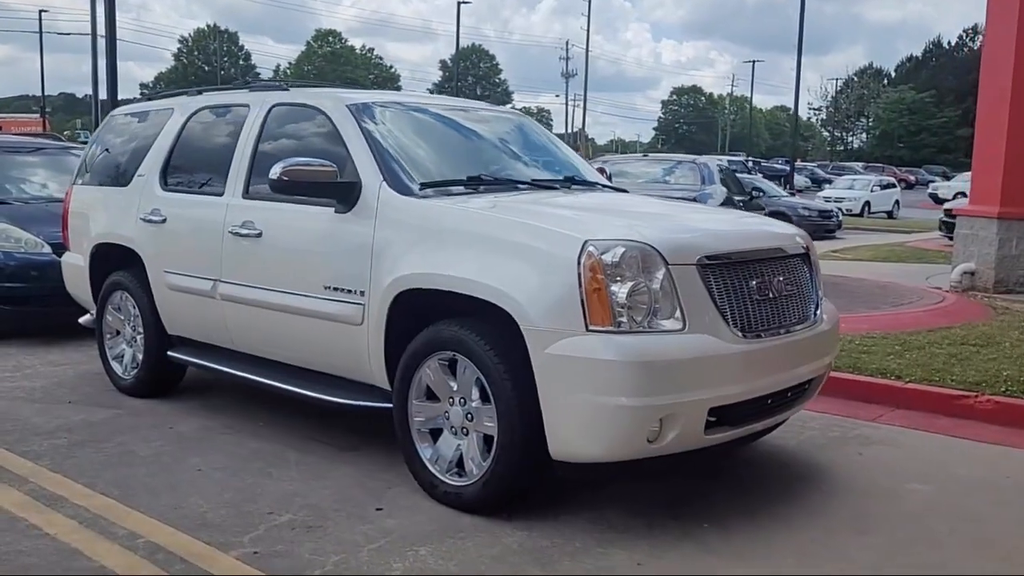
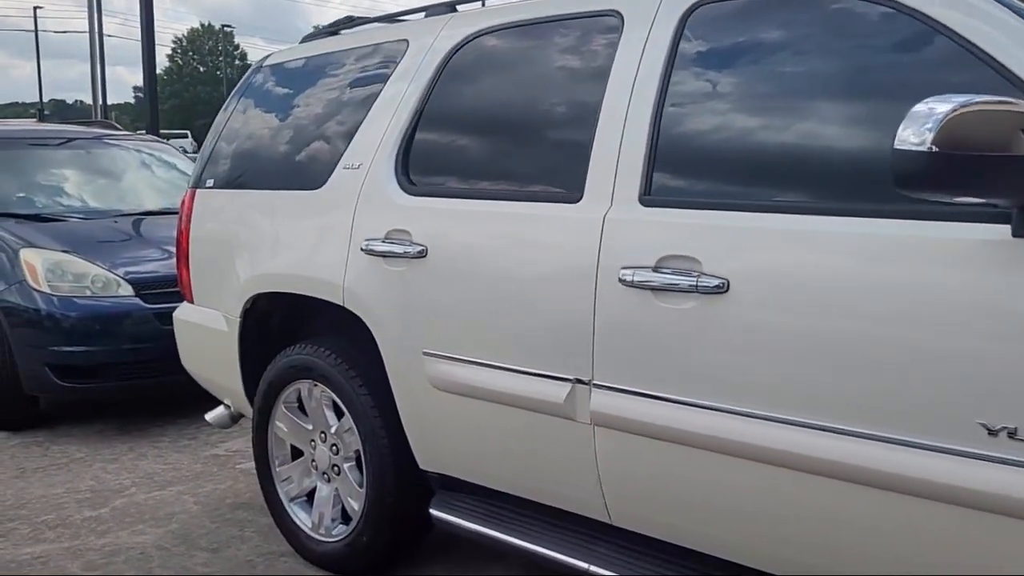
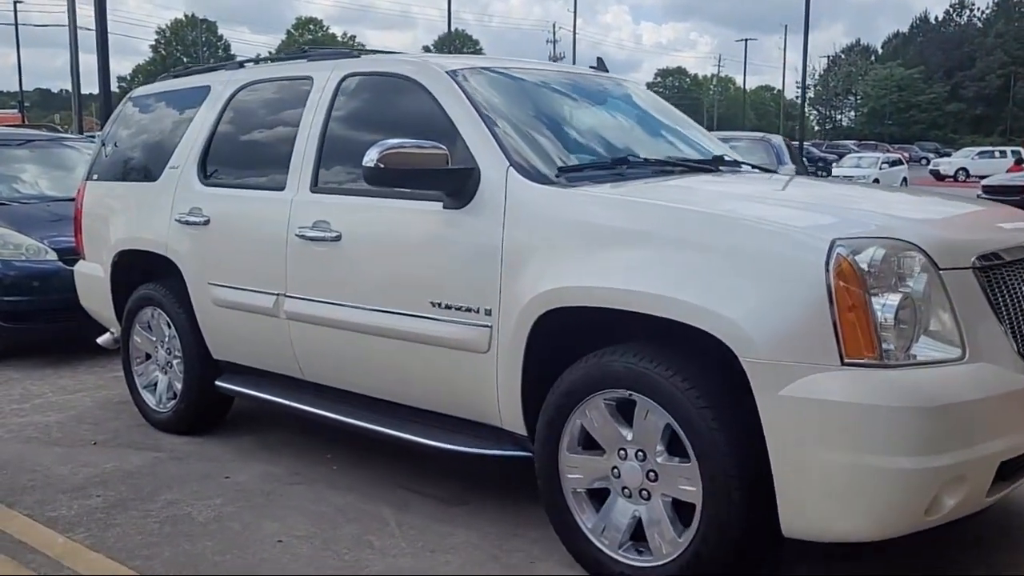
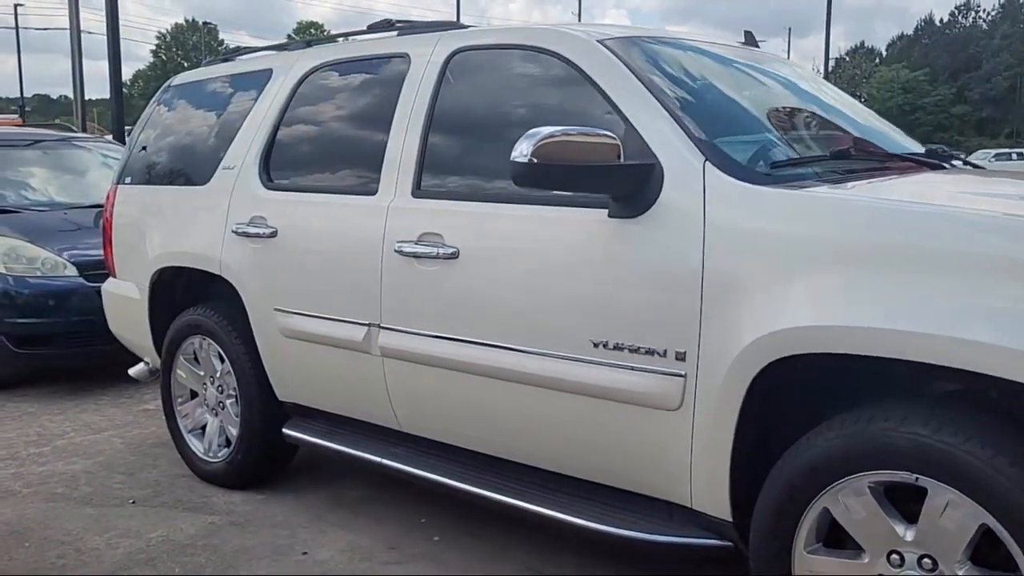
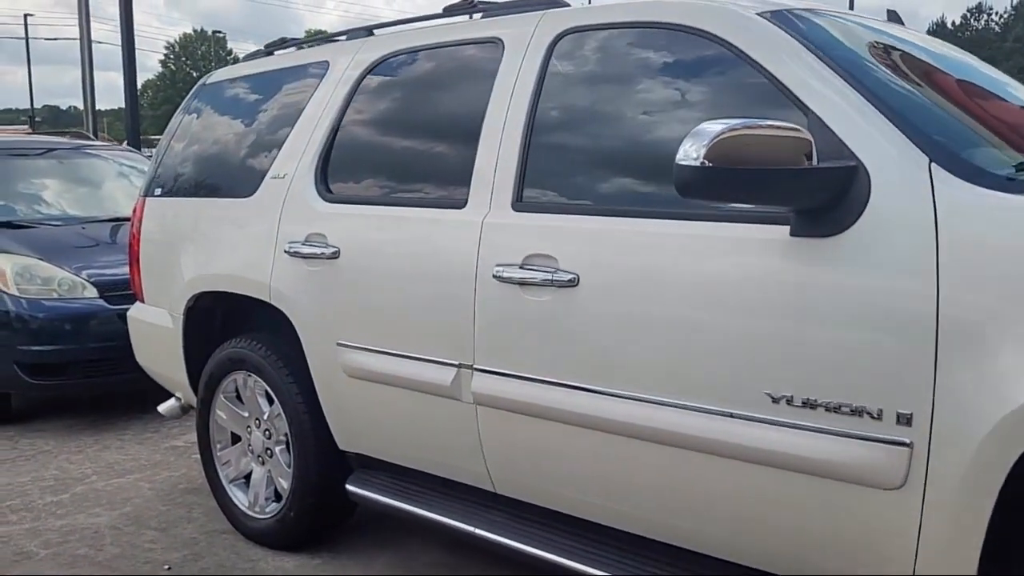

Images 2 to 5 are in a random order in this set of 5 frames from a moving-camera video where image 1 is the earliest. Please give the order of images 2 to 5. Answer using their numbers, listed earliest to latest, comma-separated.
3, 4, 5, 2
